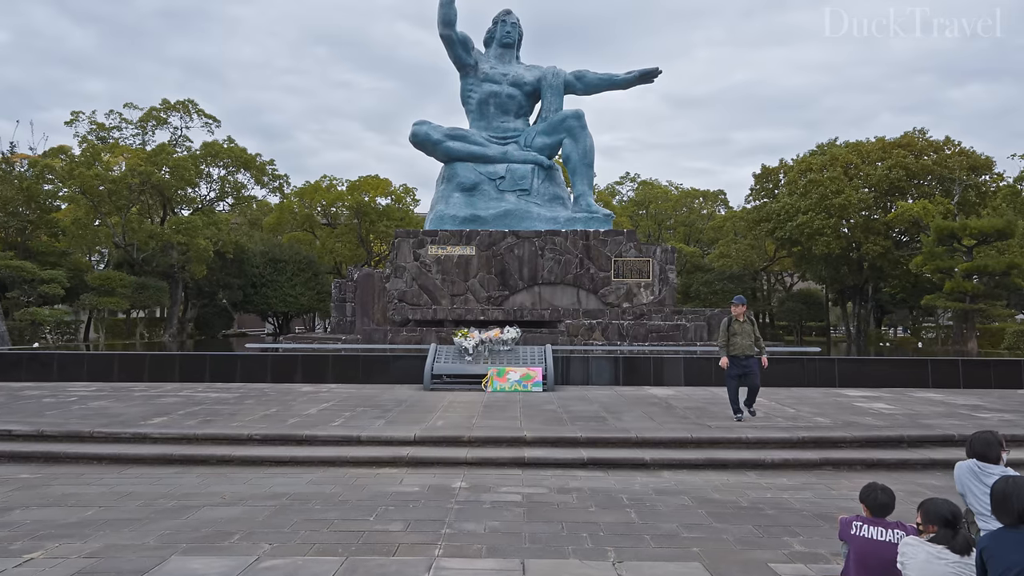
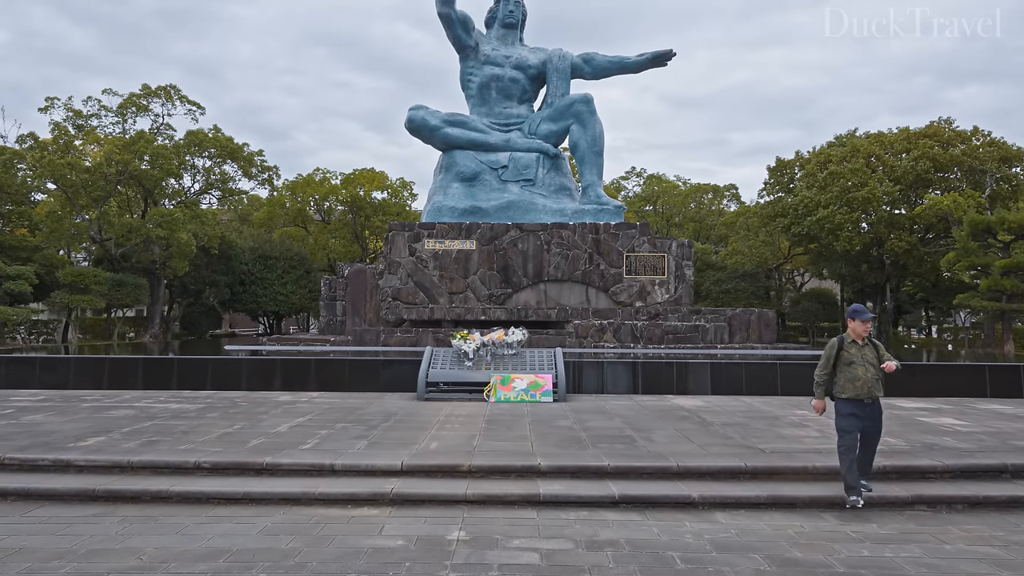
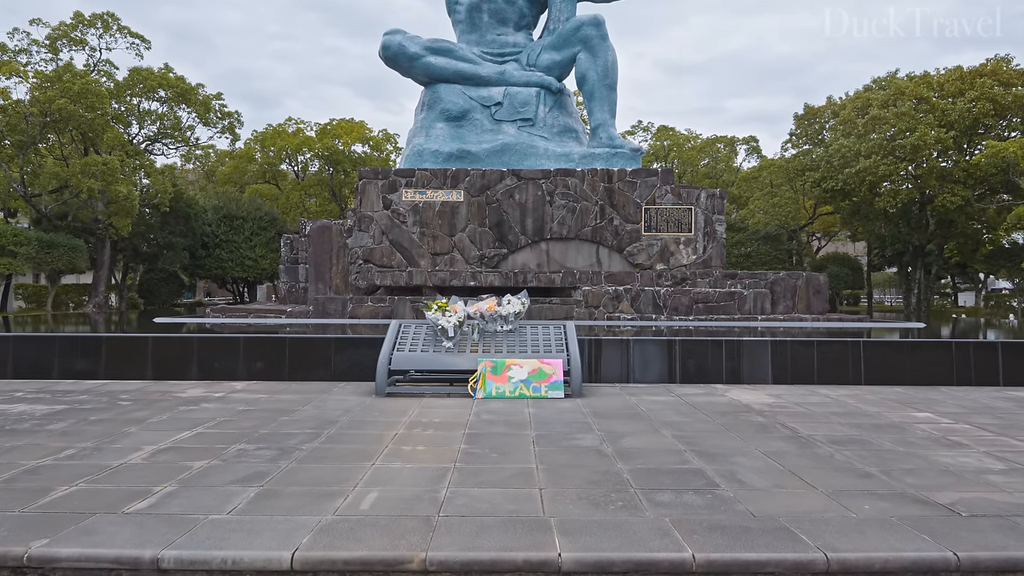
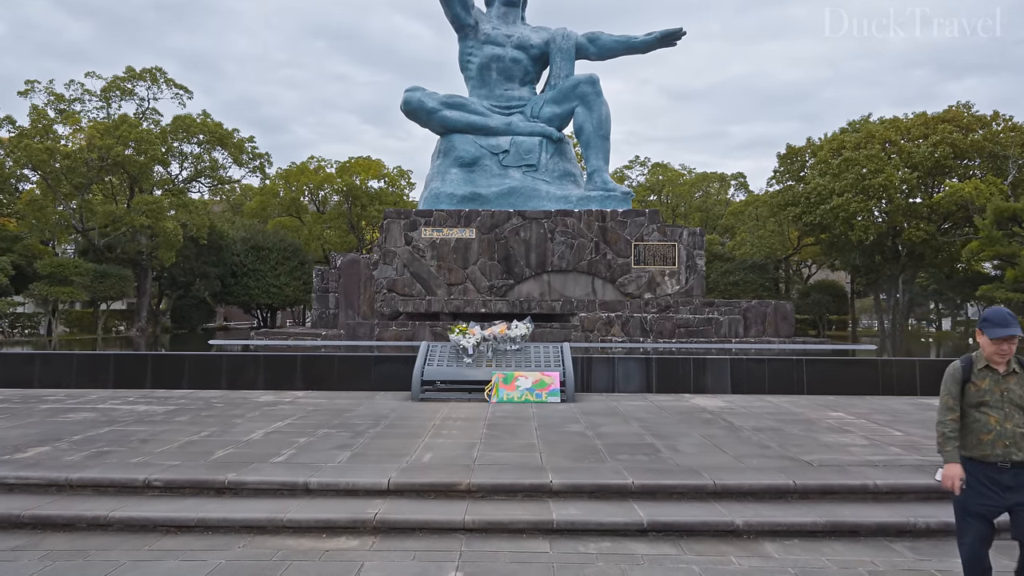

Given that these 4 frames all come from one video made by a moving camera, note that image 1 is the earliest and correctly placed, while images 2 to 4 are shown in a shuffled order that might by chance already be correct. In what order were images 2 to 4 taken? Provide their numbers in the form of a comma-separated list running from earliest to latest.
2, 4, 3
